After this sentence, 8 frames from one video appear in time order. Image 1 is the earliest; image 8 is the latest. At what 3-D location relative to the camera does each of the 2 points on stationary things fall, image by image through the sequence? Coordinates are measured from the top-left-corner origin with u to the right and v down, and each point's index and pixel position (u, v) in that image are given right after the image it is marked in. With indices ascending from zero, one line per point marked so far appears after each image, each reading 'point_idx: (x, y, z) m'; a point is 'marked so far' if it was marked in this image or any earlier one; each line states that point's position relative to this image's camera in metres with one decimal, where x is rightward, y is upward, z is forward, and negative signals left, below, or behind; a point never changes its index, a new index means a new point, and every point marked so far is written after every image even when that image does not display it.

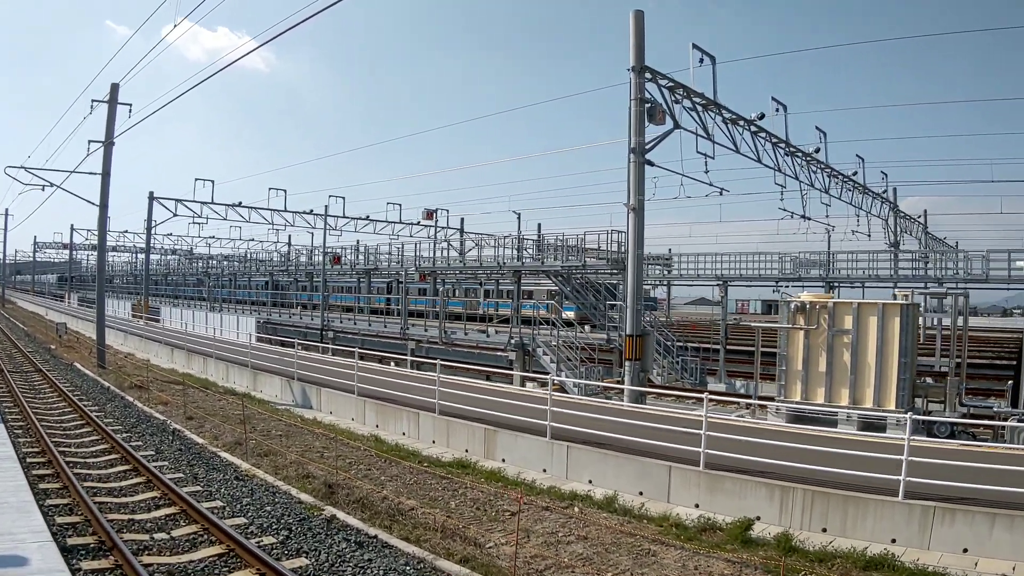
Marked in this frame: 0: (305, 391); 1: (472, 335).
0: (-4.2, -2.1, +14.6) m
1: (-1.0, -1.3, +19.9) m
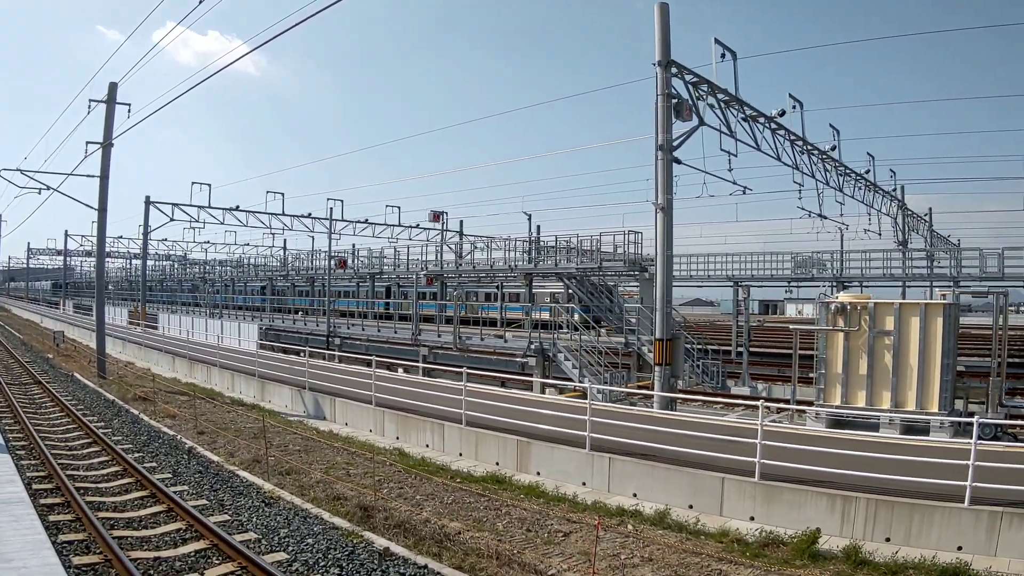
0: (-3.8, -2.2, +13.9) m
1: (-0.6, -1.4, +19.2) m
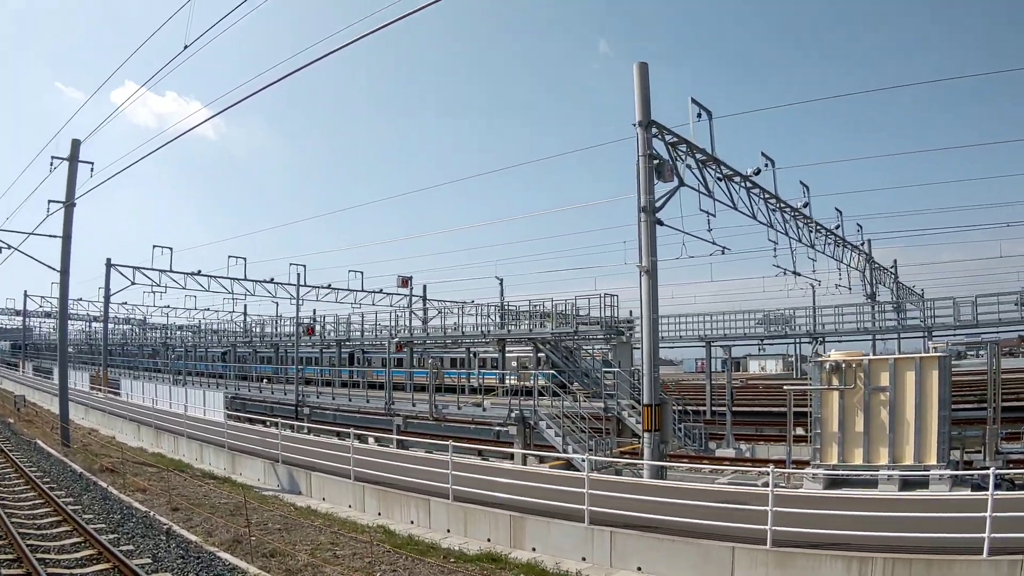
0: (-4.1, -3.4, +13.2) m
1: (-1.2, -3.1, +18.6) m
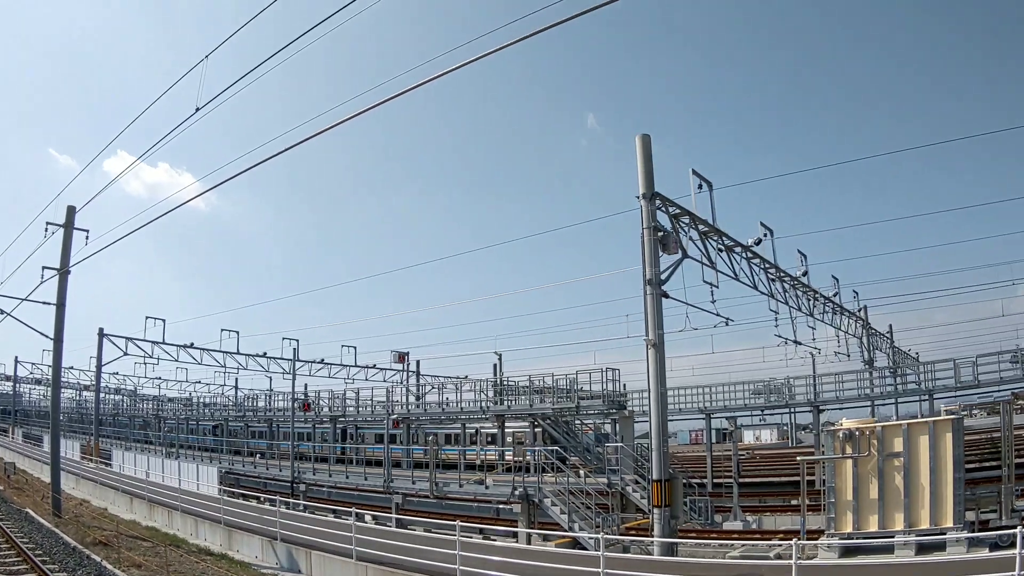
0: (-3.9, -4.7, +12.6) m
1: (-1.2, -5.0, +18.1) m
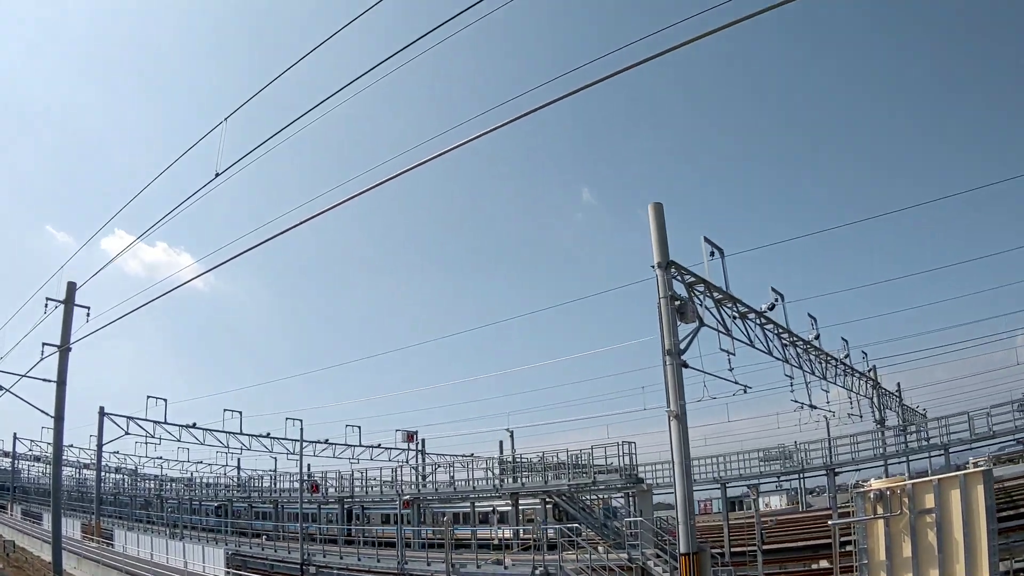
0: (-3.5, -6.2, +11.9) m
1: (-0.7, -6.8, +17.4) m
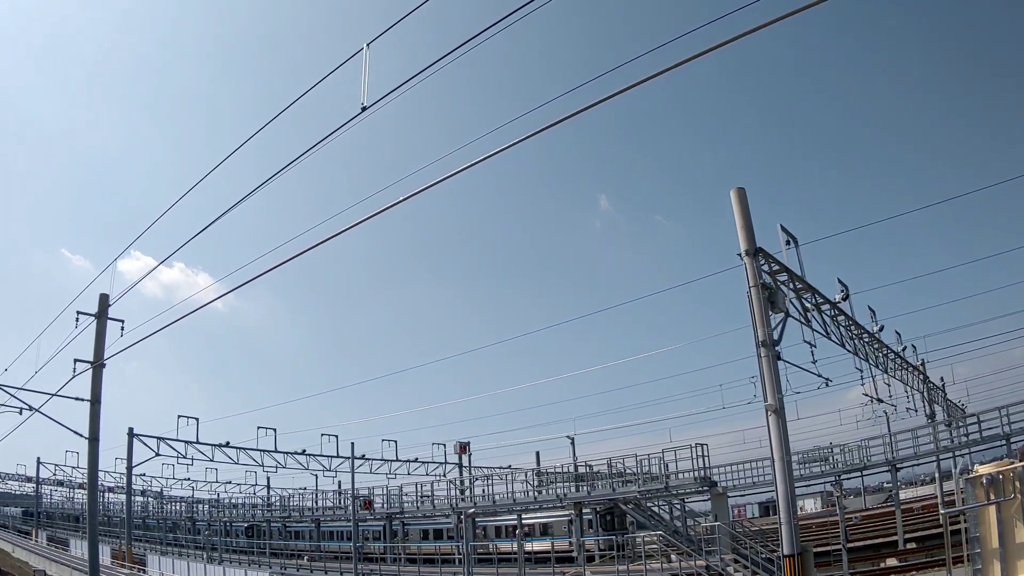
0: (-1.9, -6.2, +11.2) m
1: (+1.0, -6.8, +16.6) m
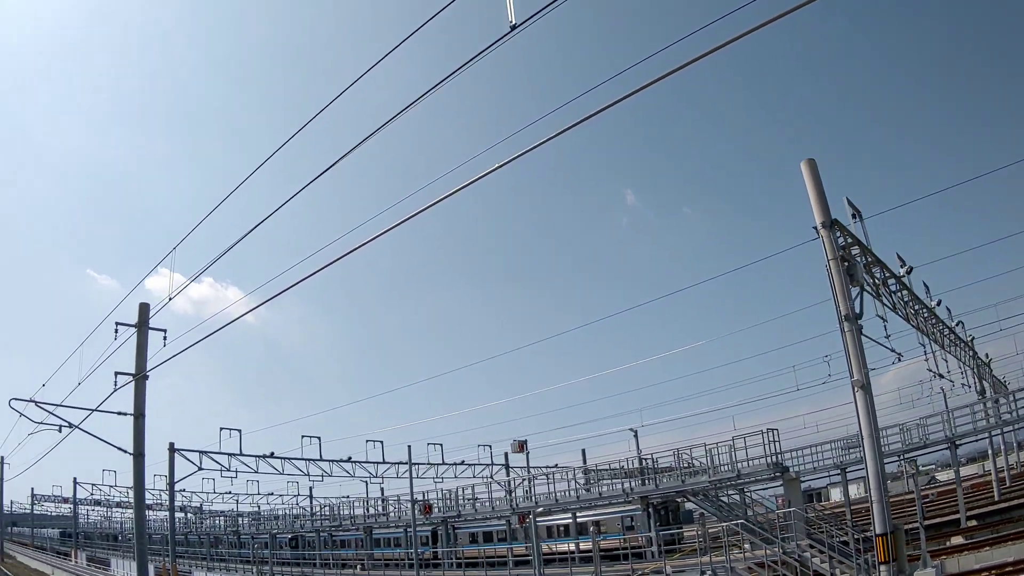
0: (-0.4, -6.0, +11.0) m
1: (+2.7, -6.5, +16.3) m
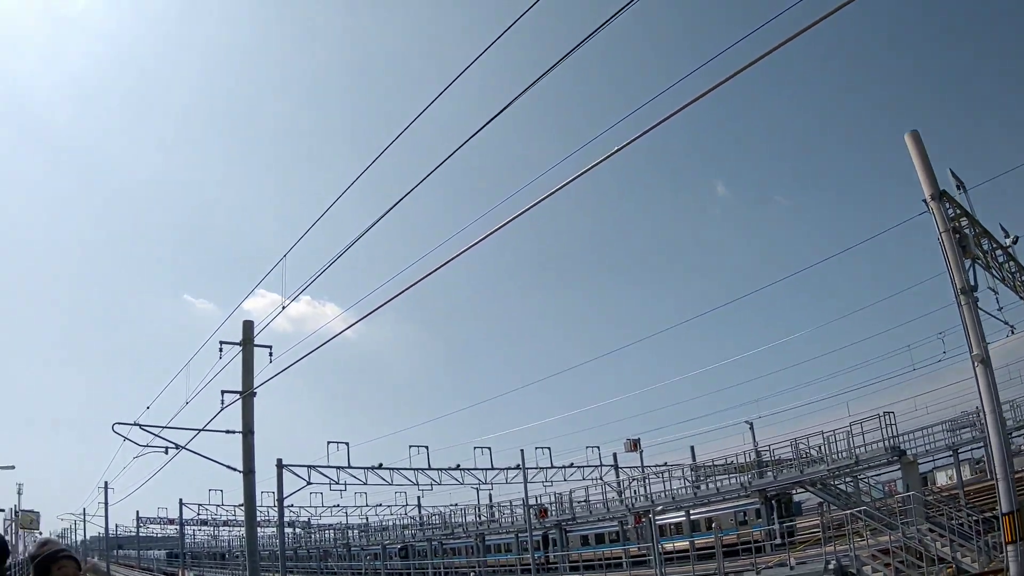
0: (+2.1, -6.2, +12.0) m
1: (+5.7, -6.4, +17.0) m
